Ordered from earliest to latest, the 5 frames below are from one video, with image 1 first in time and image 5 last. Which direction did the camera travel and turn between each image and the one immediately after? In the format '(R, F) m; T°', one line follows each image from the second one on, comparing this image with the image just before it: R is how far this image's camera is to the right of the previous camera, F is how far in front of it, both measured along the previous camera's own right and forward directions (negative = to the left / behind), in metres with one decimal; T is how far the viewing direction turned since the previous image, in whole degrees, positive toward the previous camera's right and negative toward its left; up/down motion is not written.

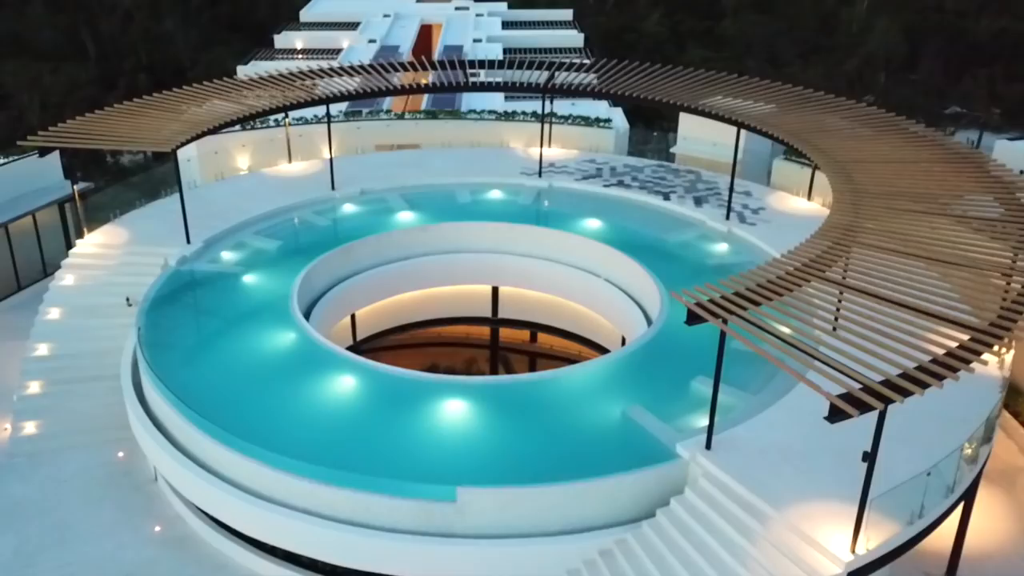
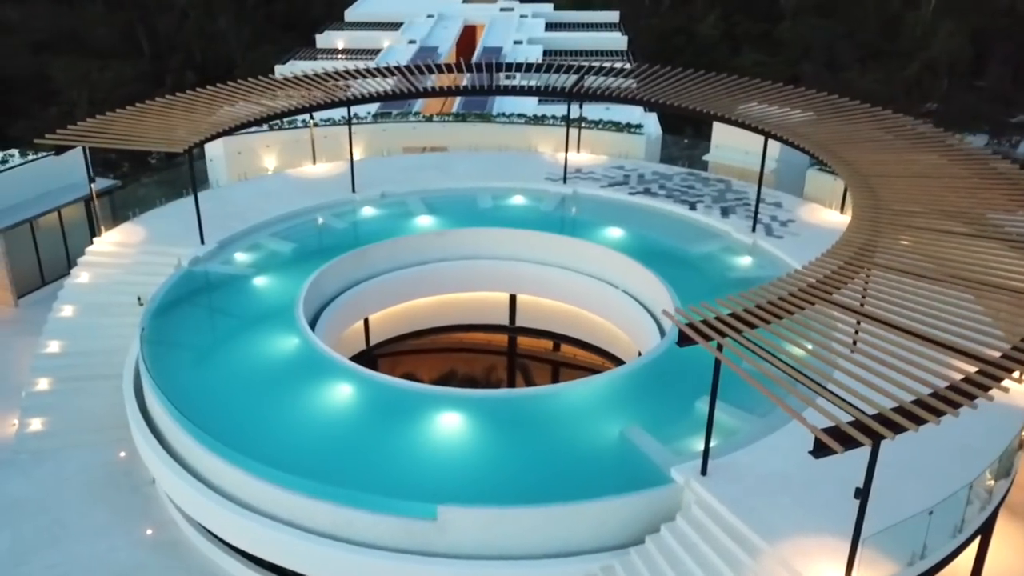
(+0.6, +0.4) m; -3°
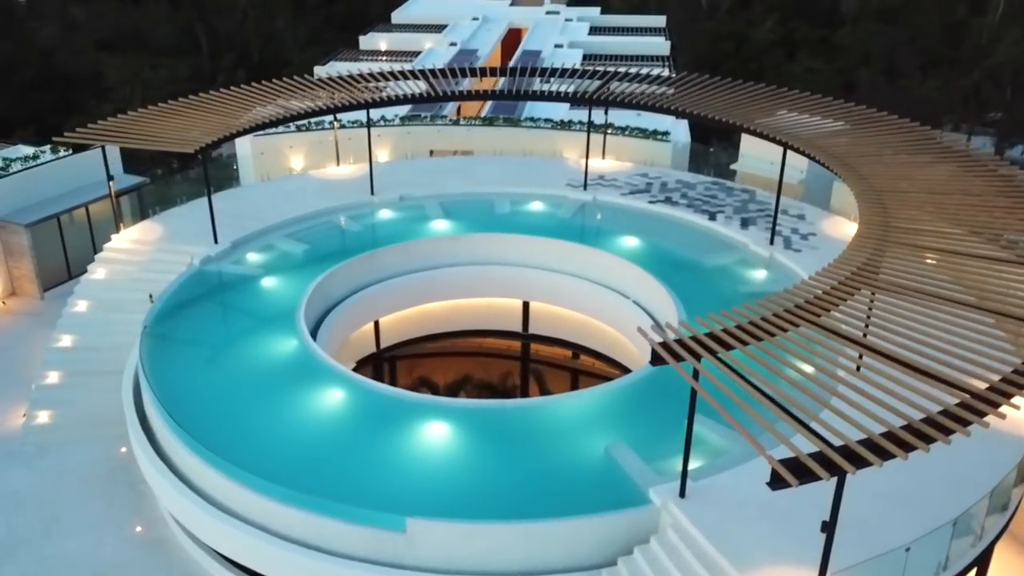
(+0.8, +0.2) m; -3°
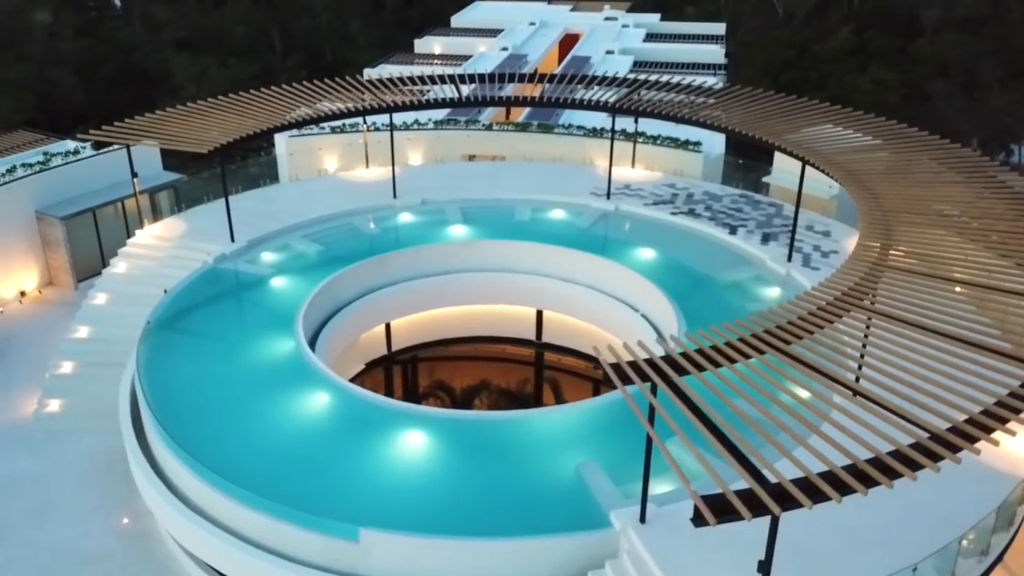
(+1.1, +0.2) m; -4°
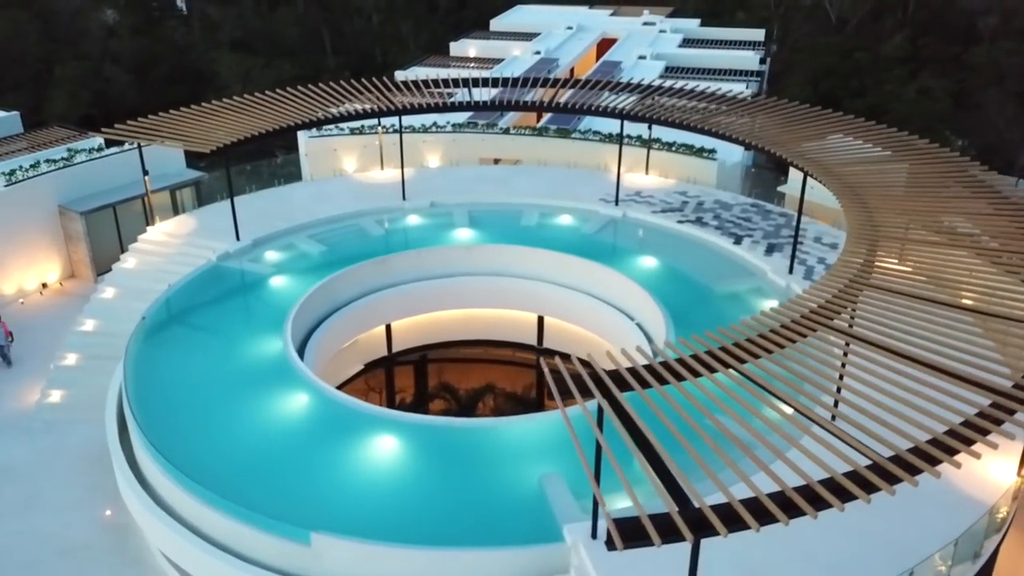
(+0.9, 0.0) m; -3°
